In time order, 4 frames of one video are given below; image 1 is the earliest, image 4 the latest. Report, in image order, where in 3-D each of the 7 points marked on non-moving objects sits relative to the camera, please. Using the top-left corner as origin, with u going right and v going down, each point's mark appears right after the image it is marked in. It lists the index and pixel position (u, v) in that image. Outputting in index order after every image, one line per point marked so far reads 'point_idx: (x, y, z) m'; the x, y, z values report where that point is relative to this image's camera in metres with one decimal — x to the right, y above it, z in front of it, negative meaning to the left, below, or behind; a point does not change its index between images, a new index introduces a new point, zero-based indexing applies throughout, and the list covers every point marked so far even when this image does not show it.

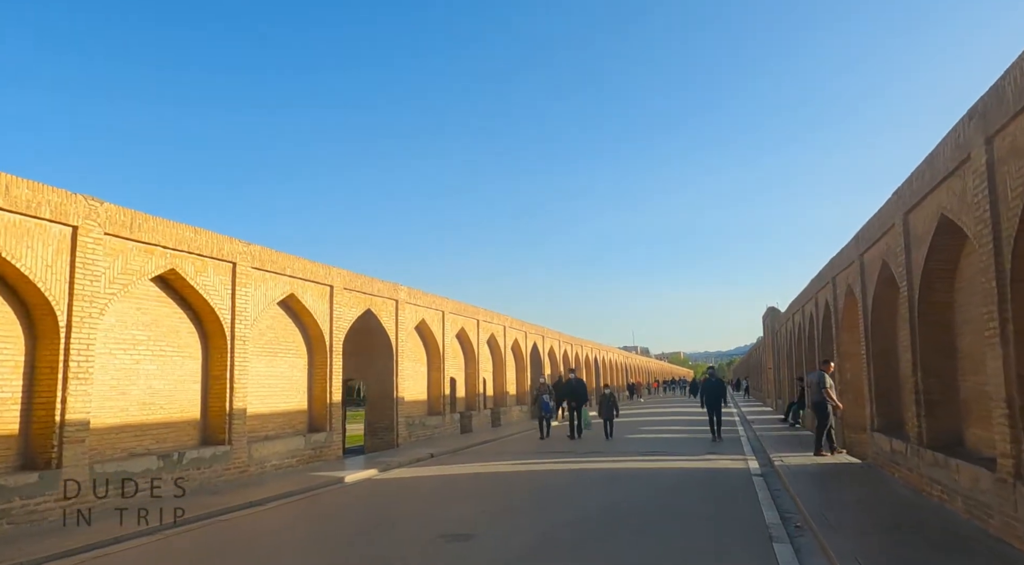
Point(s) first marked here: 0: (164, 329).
0: (-4.6, -0.6, +9.3) m
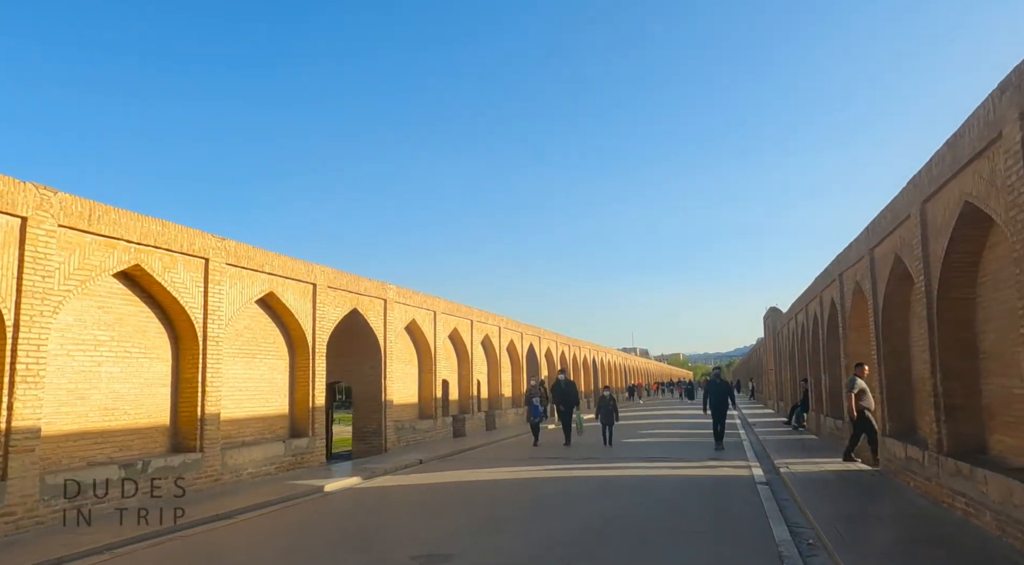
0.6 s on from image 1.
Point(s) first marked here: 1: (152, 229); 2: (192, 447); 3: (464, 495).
0: (-4.7, -0.6, +8.7) m
1: (-4.4, +0.7, +8.7) m
2: (-4.2, -2.2, +9.3) m
3: (-0.7, -3.1, +10.4) m
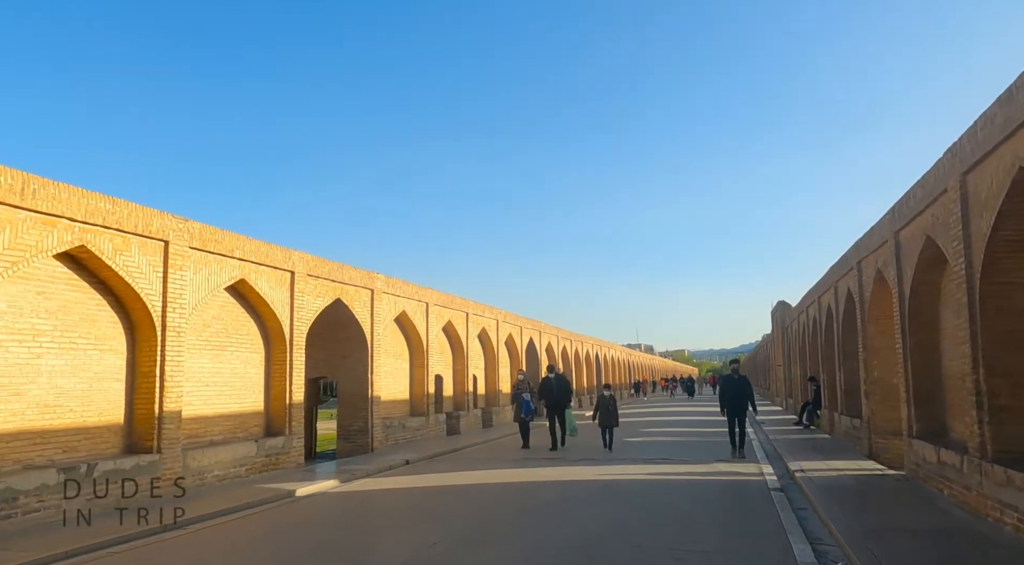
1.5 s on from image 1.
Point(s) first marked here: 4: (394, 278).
0: (-4.8, -0.4, +7.8) m
1: (-4.6, +0.8, +7.8) m
2: (-4.4, -2.0, +8.5) m
3: (-0.9, -2.9, +9.6) m
4: (-2.5, +0.1, +14.8) m
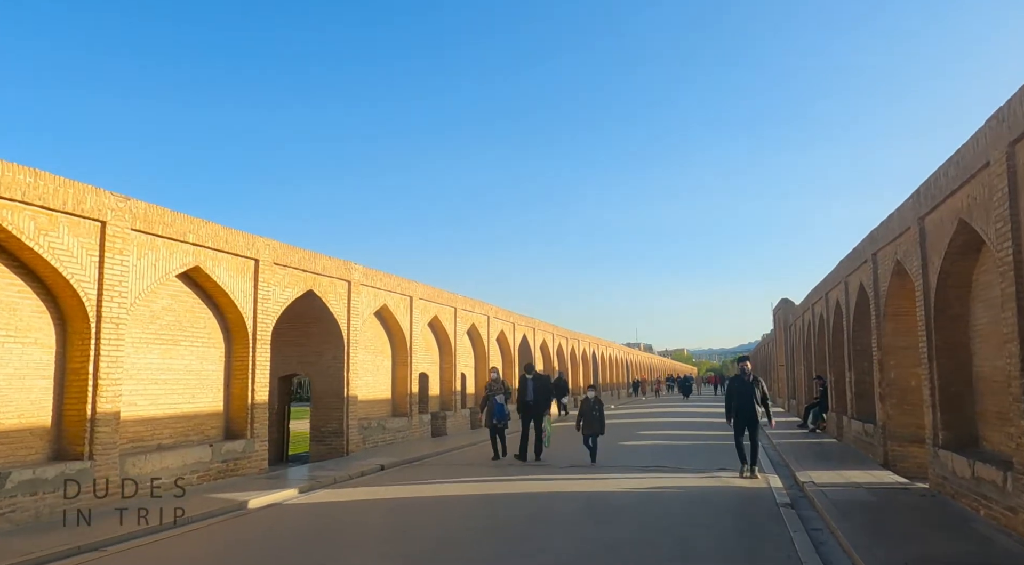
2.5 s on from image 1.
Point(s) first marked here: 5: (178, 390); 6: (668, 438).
0: (-5.1, -0.2, +6.9) m
1: (-4.8, +1.0, +6.9) m
2: (-4.6, -1.8, +7.5) m
3: (-1.1, -2.8, +8.6) m
4: (-2.7, +0.3, +13.8) m
5: (-4.3, -1.4, +9.2) m
6: (+3.3, -3.3, +15.0) m
